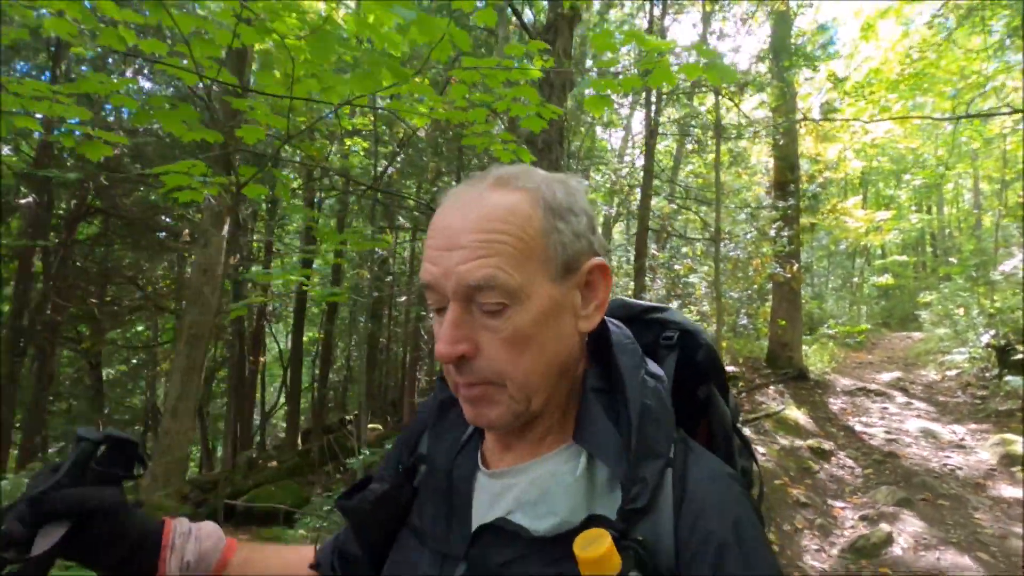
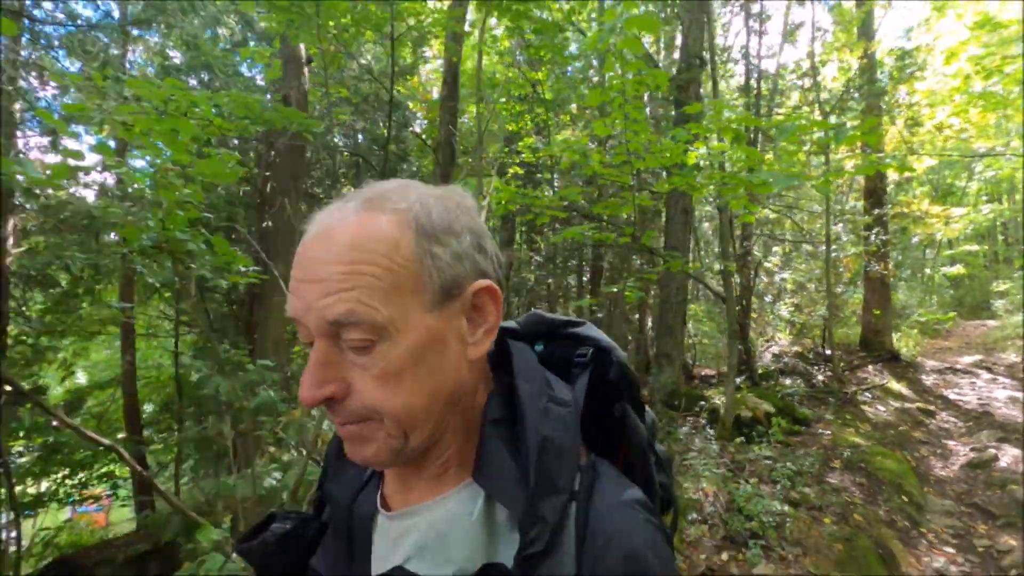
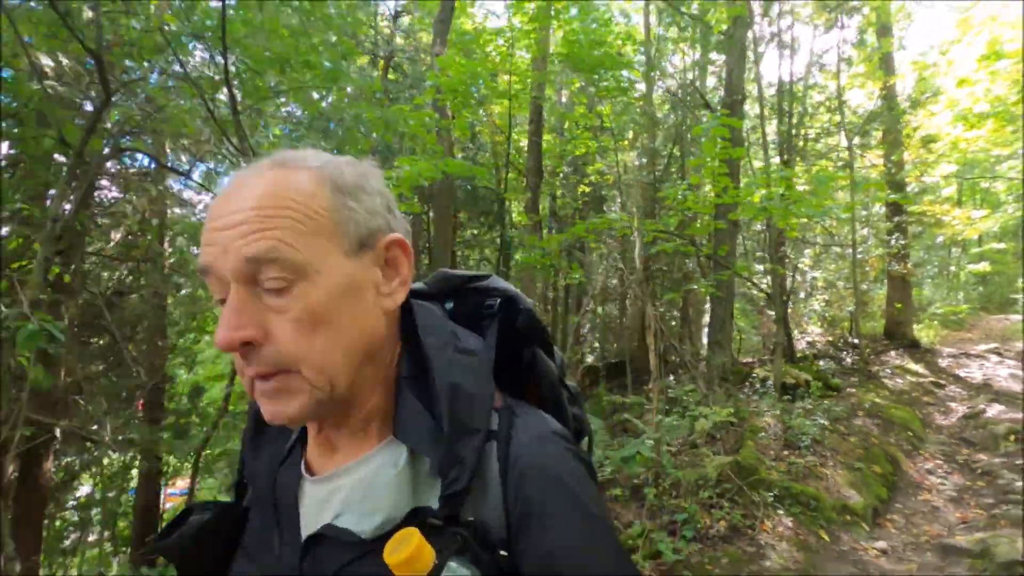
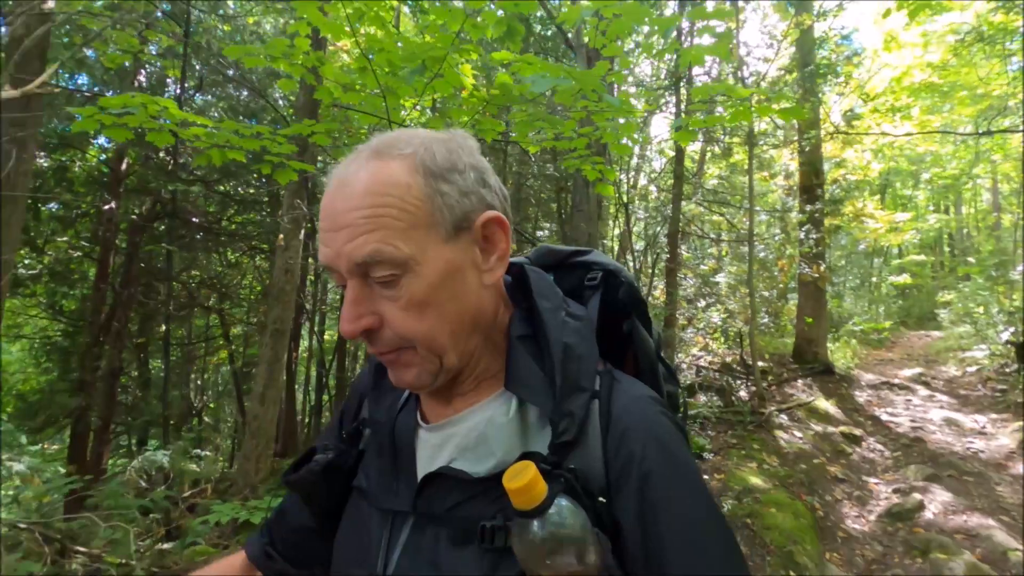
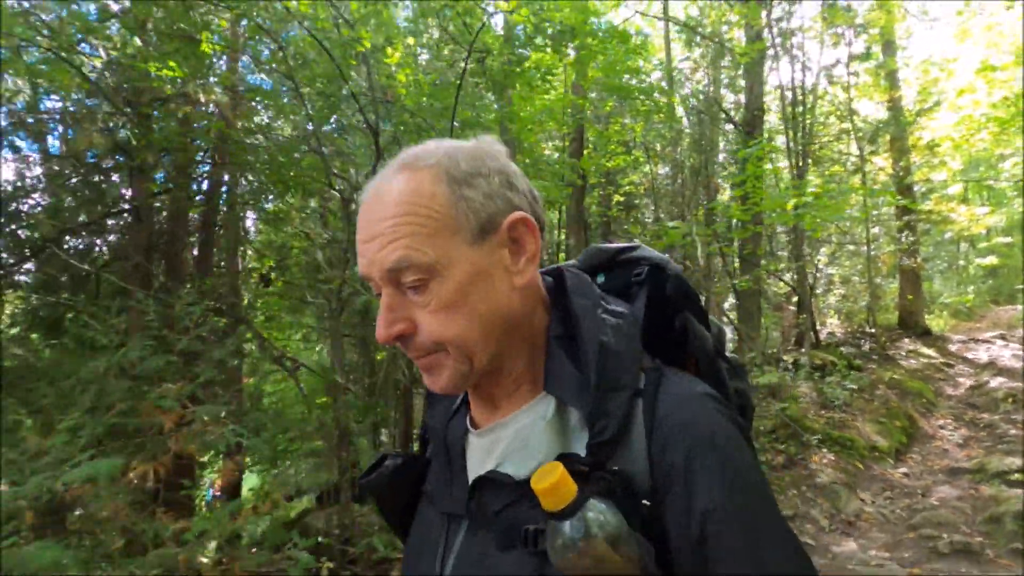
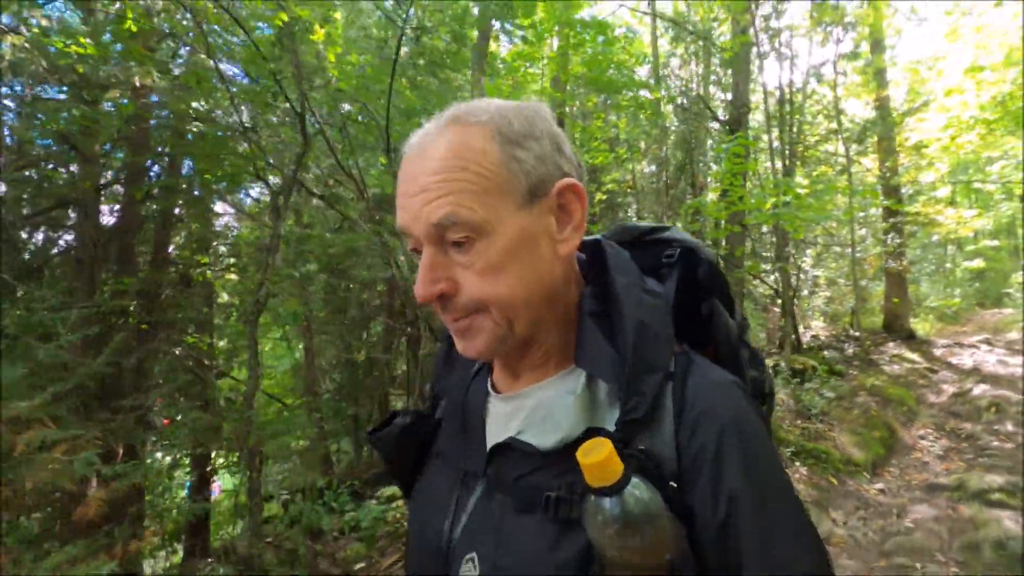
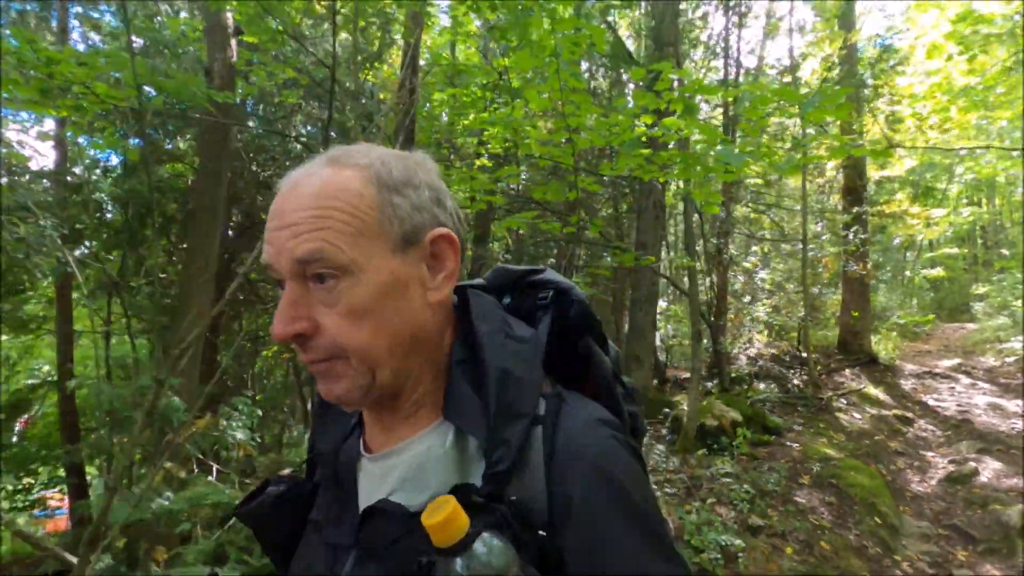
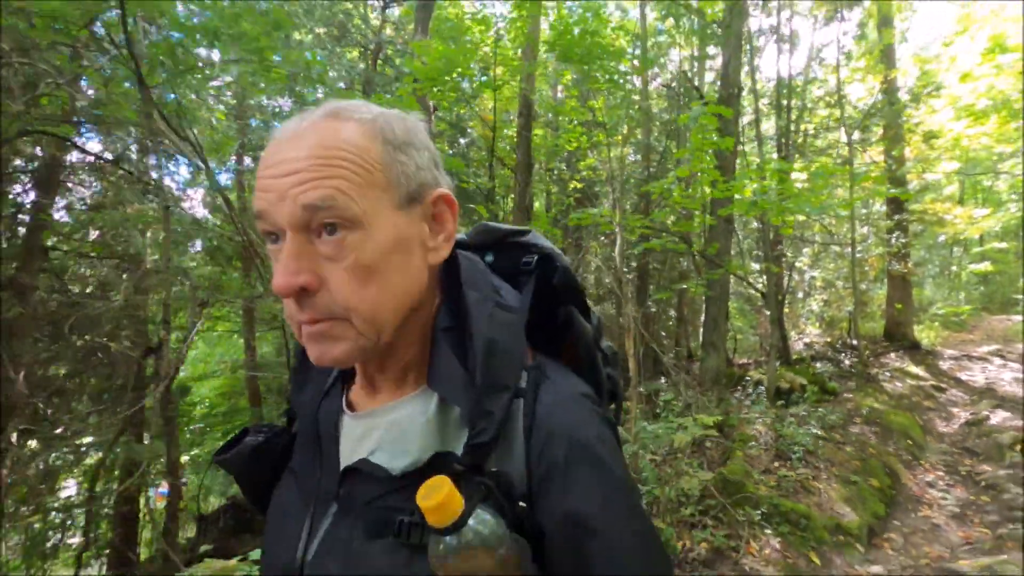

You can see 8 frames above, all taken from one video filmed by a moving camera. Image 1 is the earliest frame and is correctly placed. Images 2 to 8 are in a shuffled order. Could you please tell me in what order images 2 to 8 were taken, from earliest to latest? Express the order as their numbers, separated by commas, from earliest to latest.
4, 7, 2, 8, 3, 6, 5
